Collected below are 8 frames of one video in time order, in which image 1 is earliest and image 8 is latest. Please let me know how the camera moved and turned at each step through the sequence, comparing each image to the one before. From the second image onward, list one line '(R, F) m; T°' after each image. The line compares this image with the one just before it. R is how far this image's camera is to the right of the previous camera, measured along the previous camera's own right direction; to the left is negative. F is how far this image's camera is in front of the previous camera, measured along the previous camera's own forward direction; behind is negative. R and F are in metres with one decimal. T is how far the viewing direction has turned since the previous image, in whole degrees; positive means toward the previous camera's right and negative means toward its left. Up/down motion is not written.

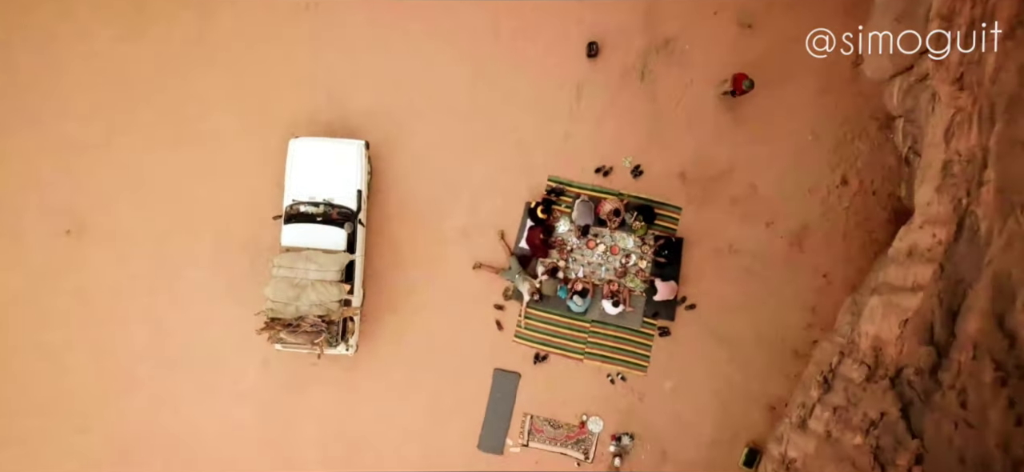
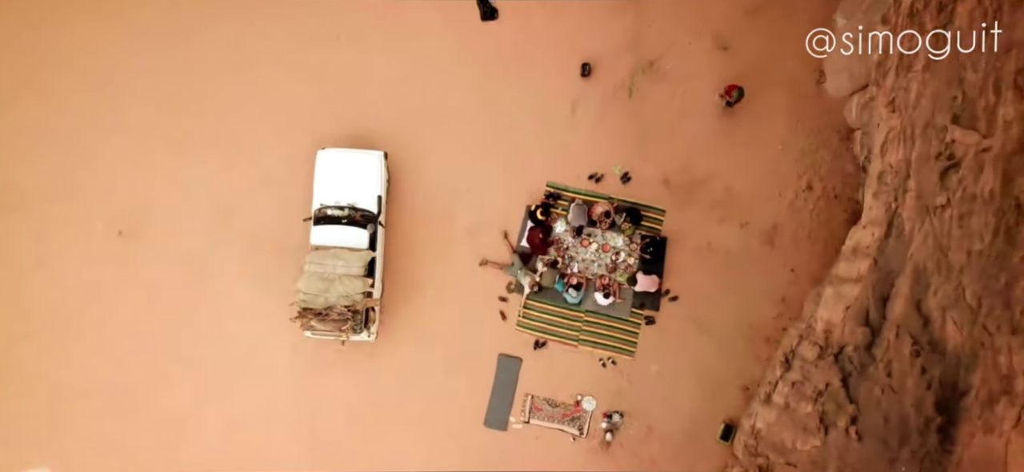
(0.0, -0.4) m; 0°
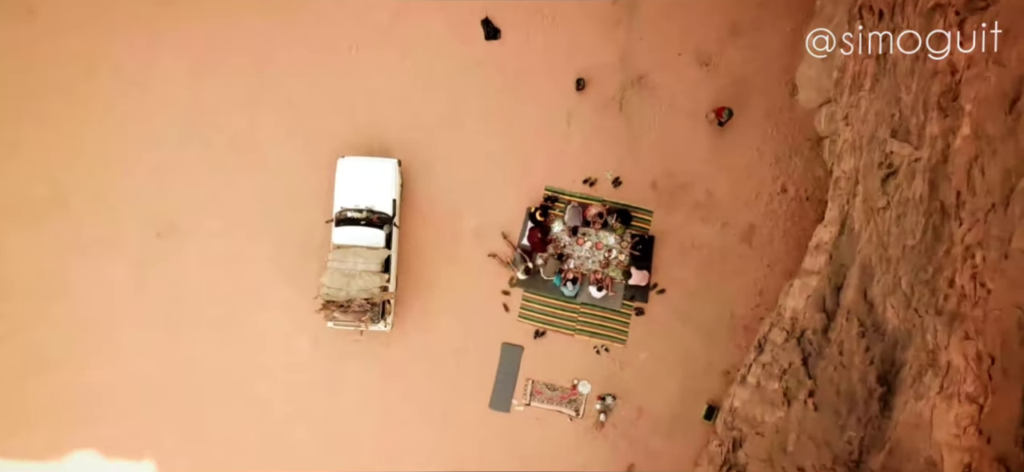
(0.0, -0.4) m; 0°
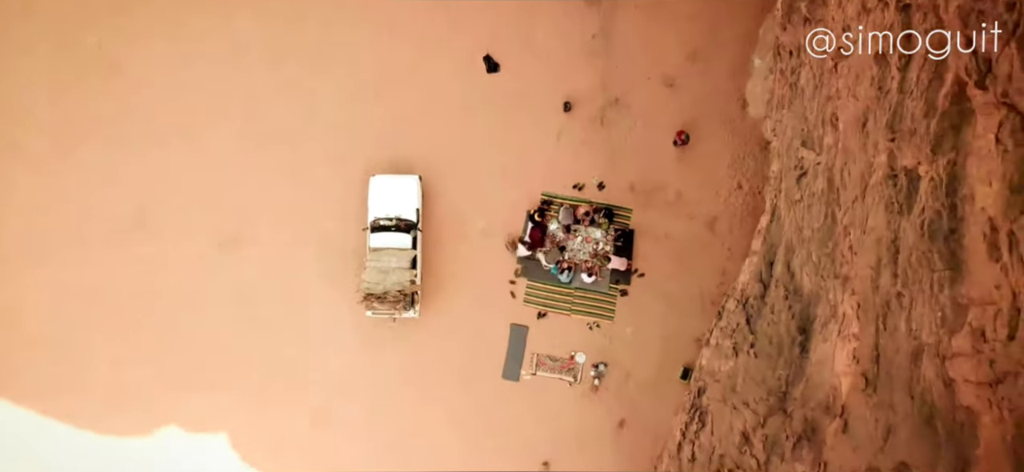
(0.0, -0.8) m; 0°
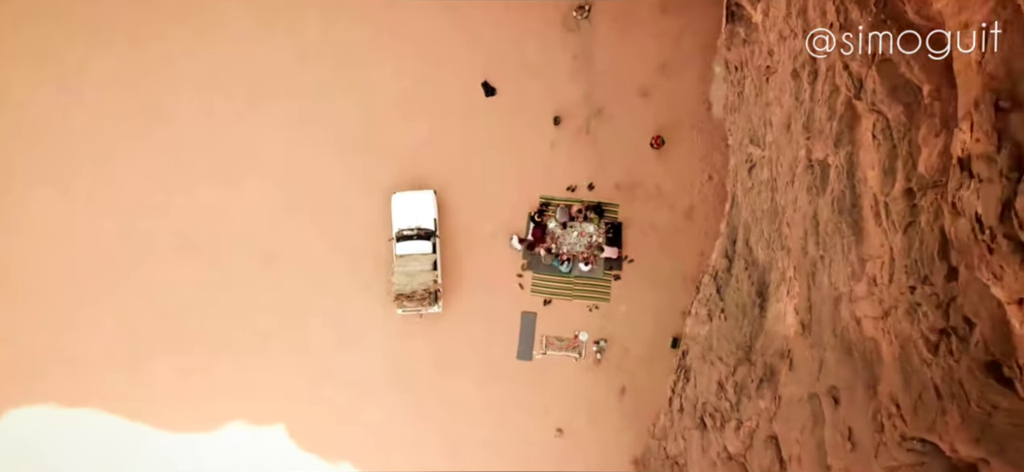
(0.0, -0.7) m; 0°
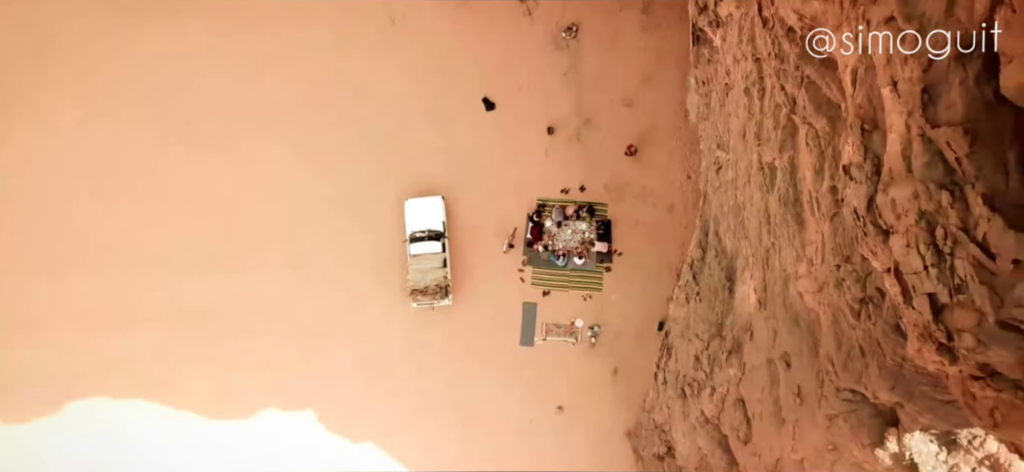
(0.0, -0.6) m; 0°
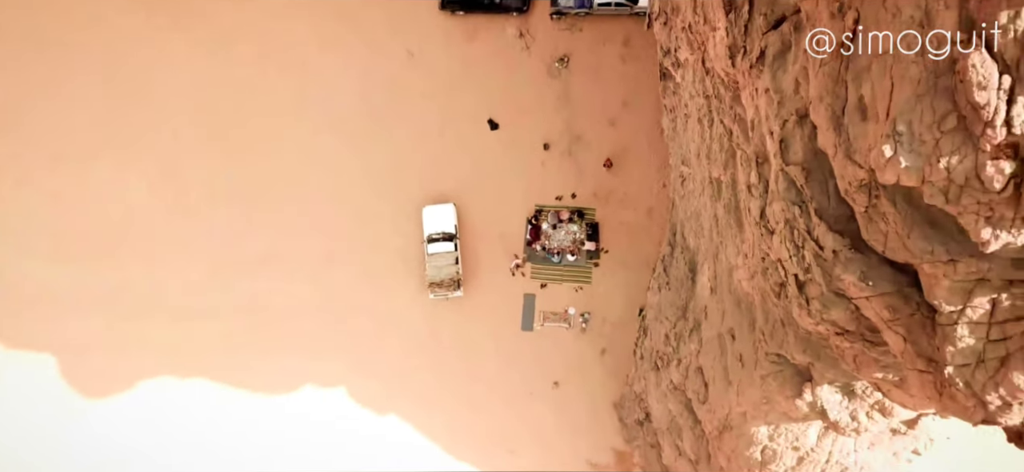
(0.0, -1.0) m; 0°
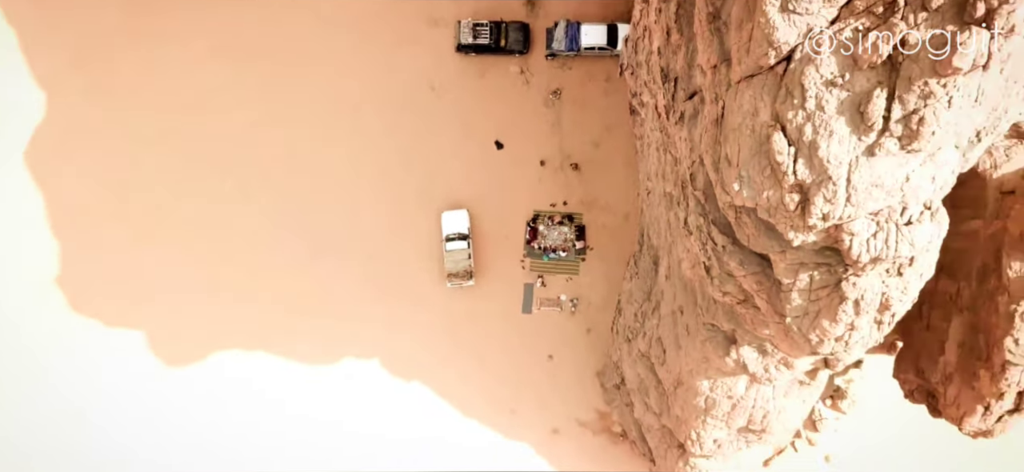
(0.0, -1.5) m; 0°
